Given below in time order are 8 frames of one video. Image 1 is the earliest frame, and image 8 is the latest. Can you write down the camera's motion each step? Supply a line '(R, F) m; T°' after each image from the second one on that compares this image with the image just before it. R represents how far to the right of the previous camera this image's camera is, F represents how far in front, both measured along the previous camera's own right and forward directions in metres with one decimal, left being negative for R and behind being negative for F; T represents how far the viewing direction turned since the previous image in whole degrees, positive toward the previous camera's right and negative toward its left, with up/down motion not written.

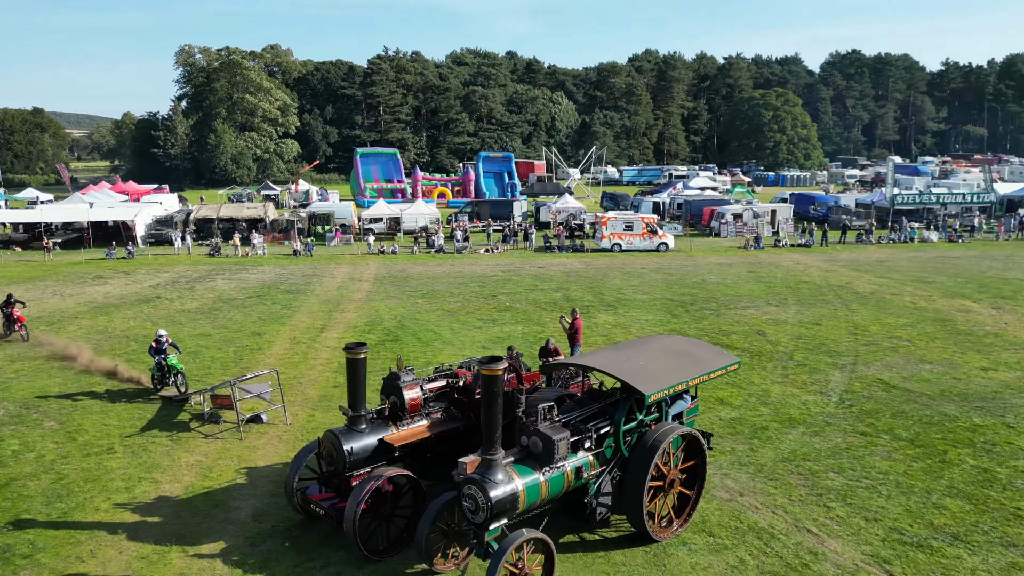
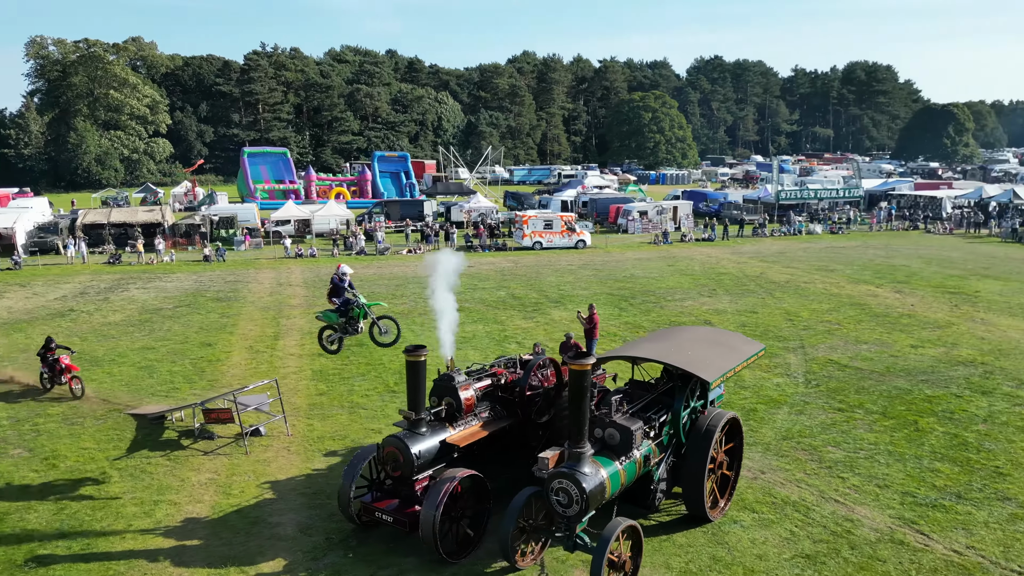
(-1.7, +0.1) m; +9°
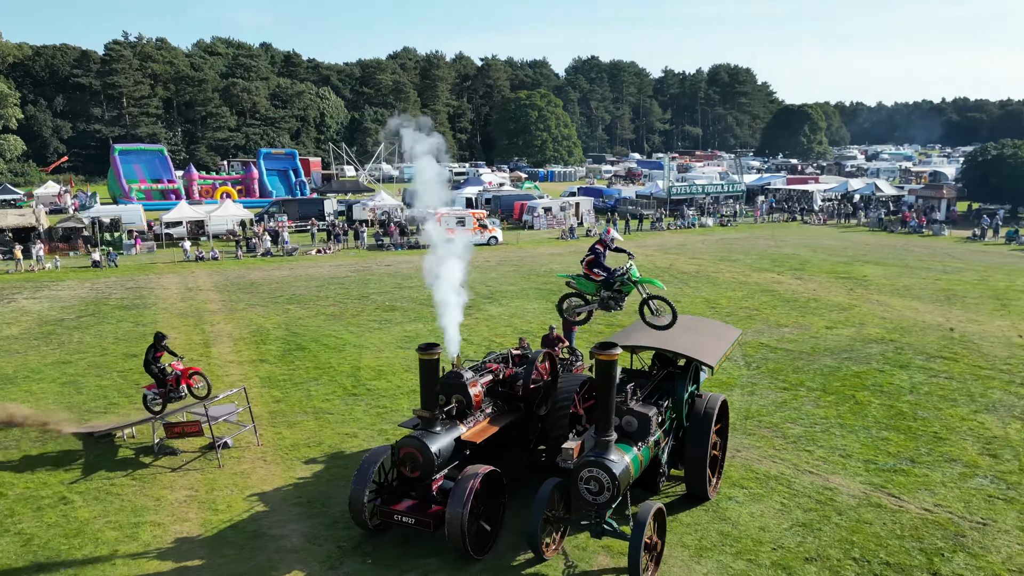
(-1.2, +0.1) m; +9°
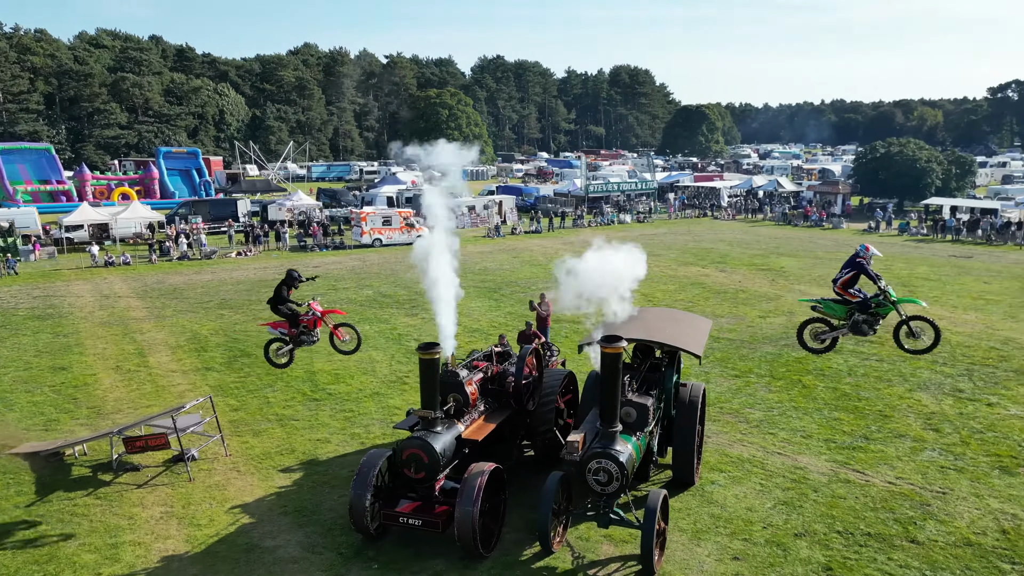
(-0.8, 0.0) m; +7°
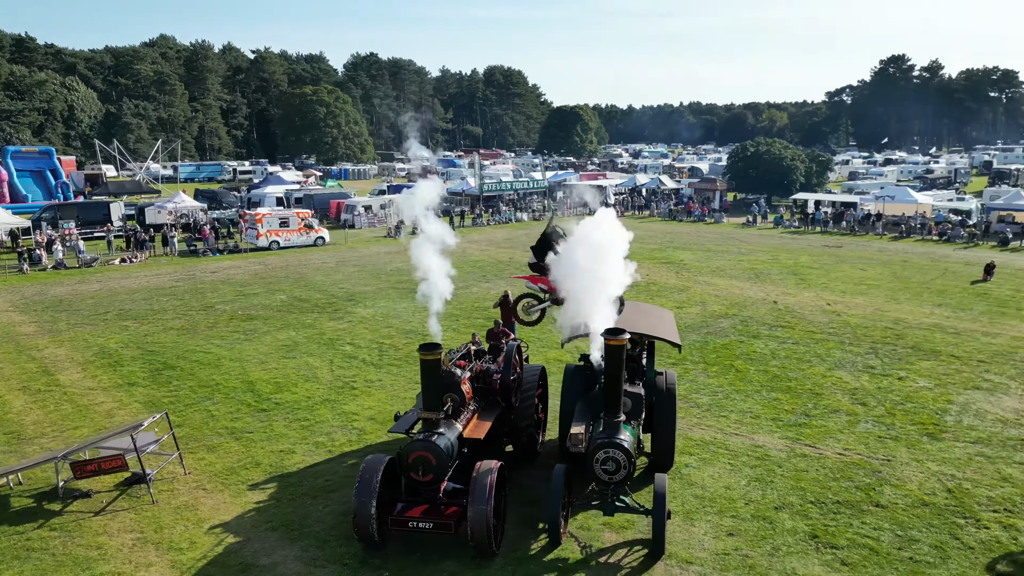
(-1.1, +0.1) m; +9°
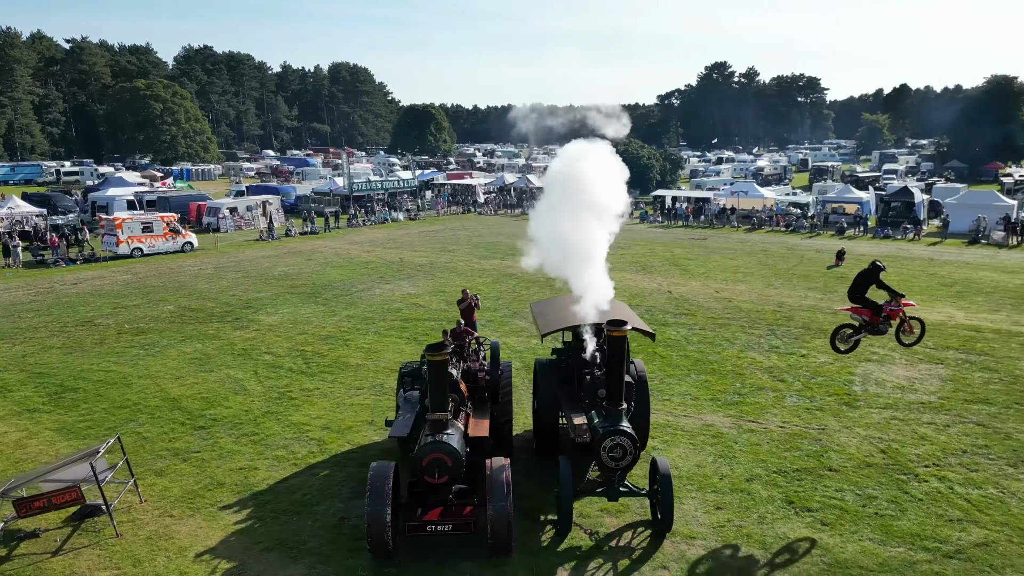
(-1.4, +0.1) m; +11°
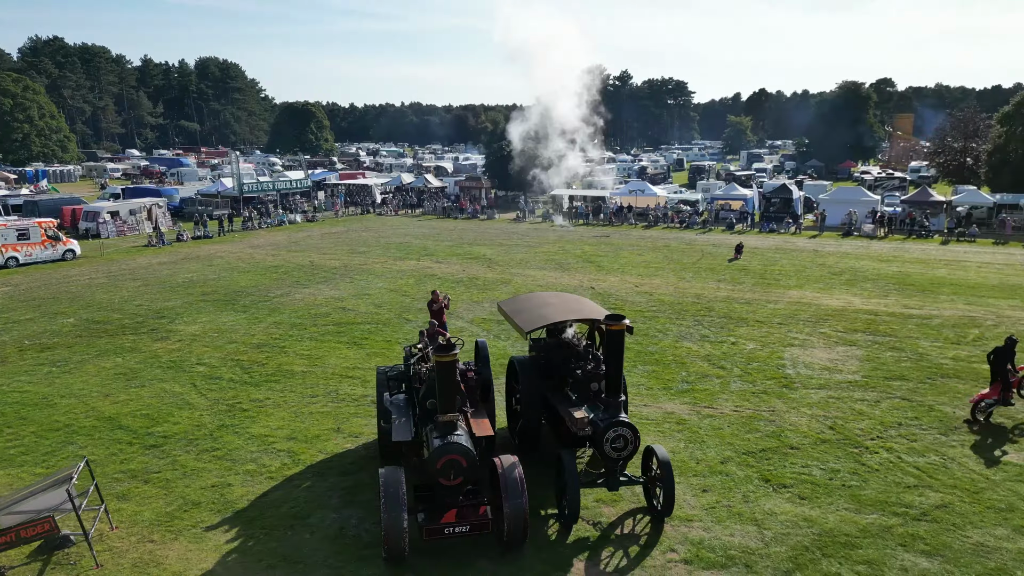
(-1.1, 0.0) m; +9°
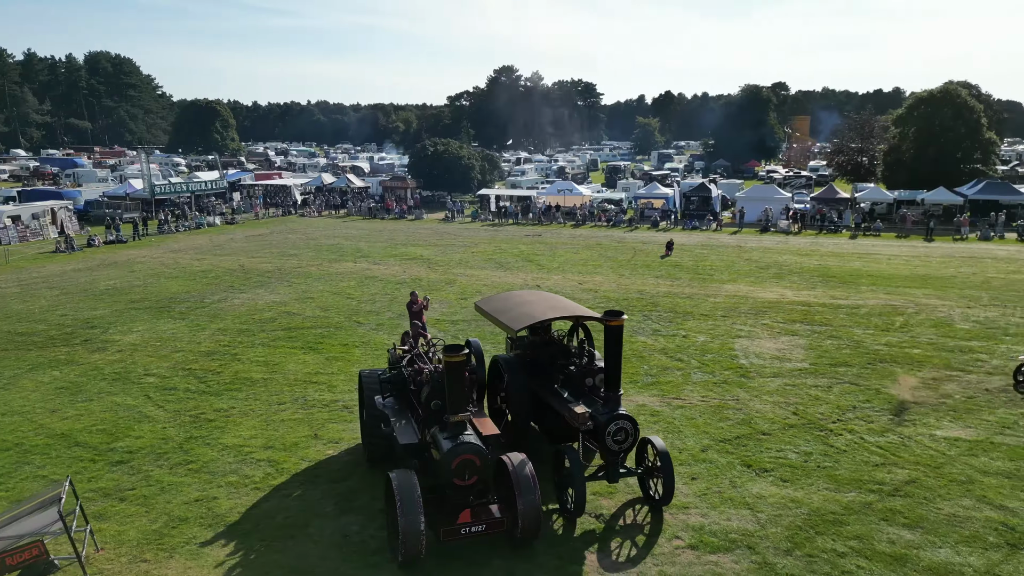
(-0.8, 0.0) m; +7°
